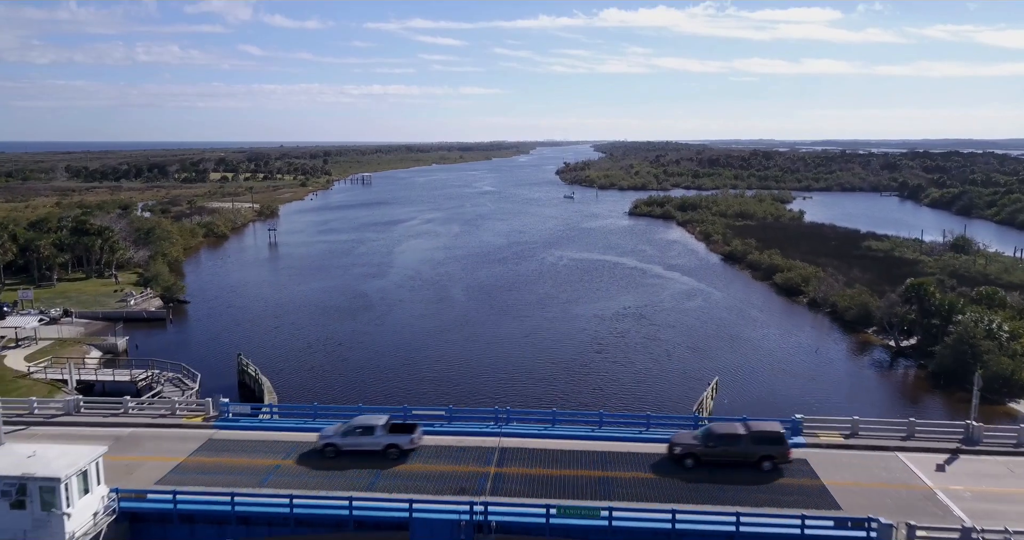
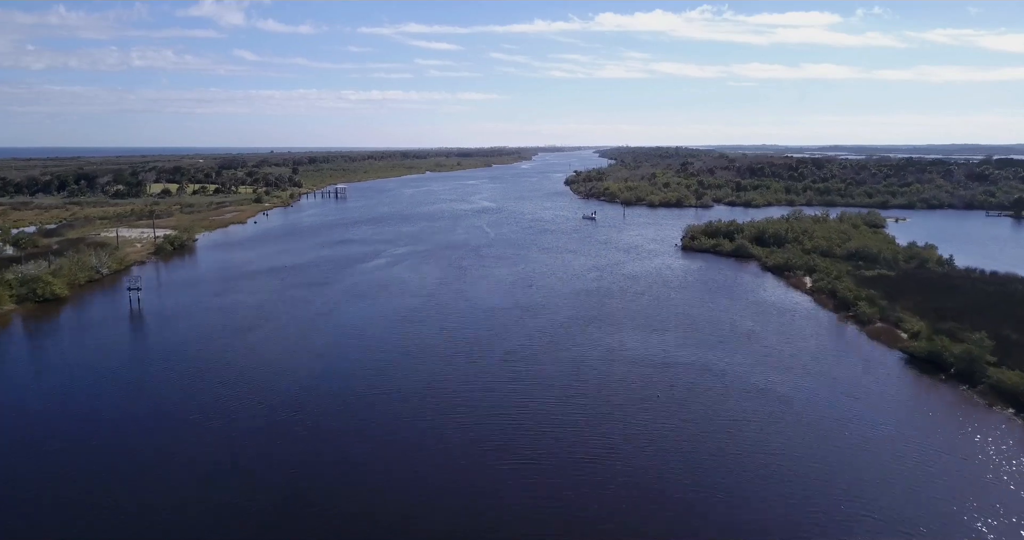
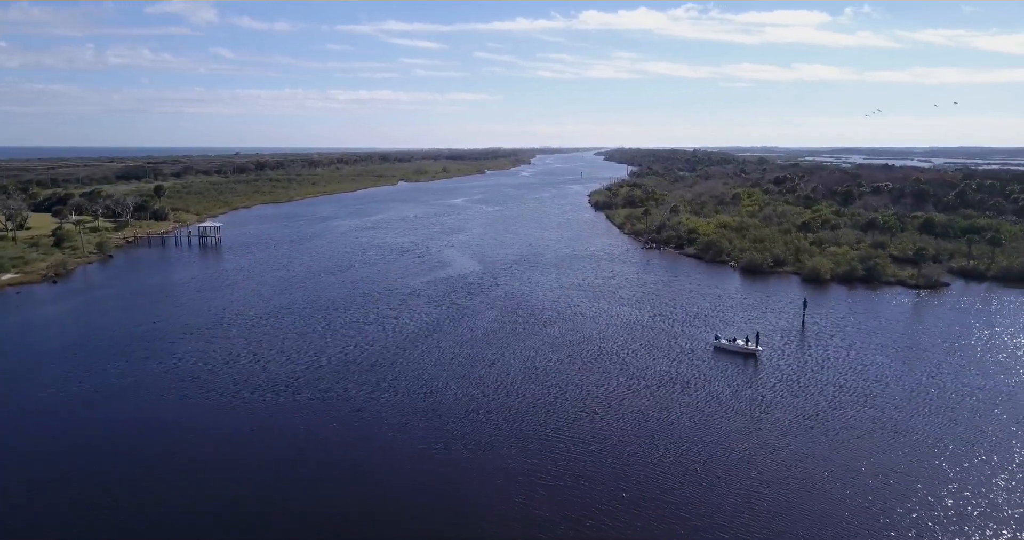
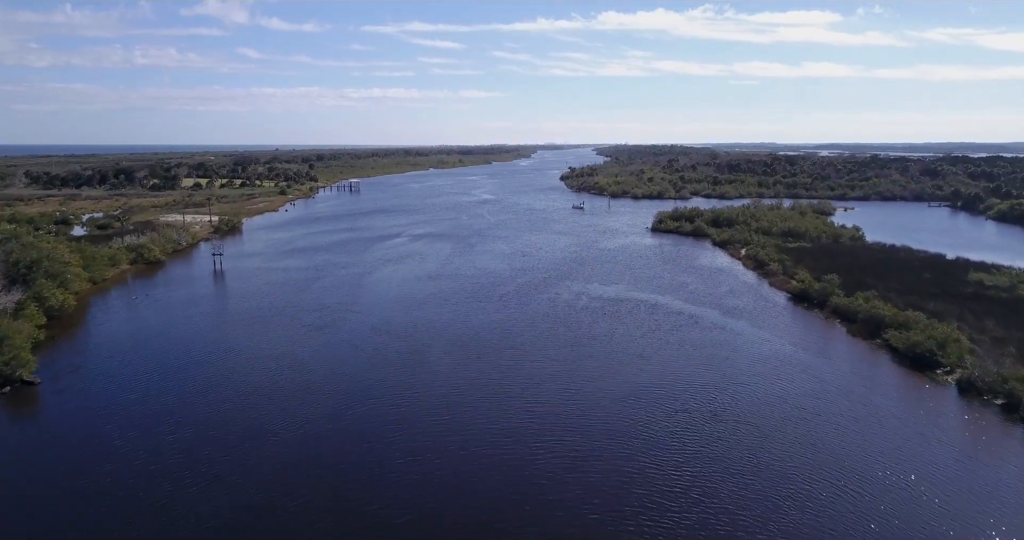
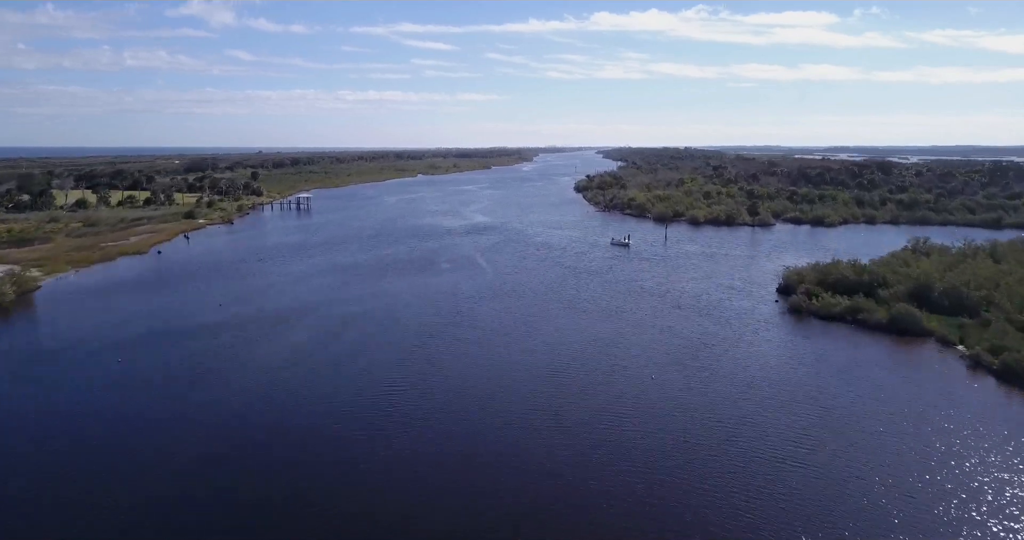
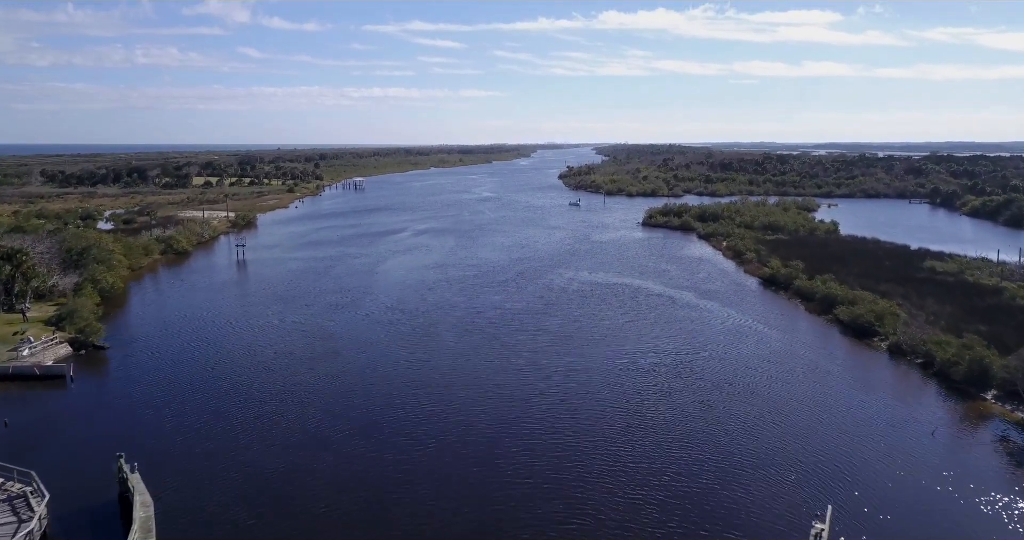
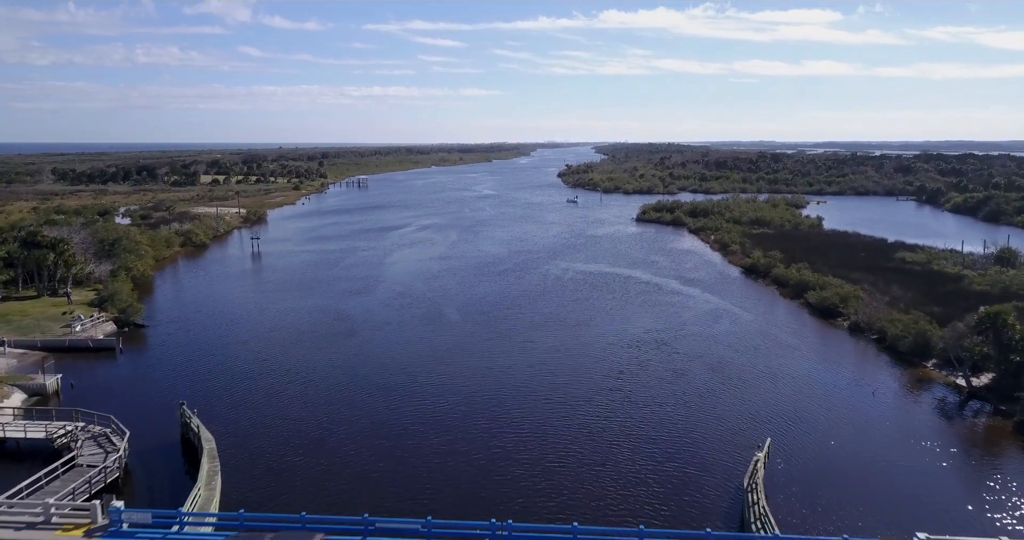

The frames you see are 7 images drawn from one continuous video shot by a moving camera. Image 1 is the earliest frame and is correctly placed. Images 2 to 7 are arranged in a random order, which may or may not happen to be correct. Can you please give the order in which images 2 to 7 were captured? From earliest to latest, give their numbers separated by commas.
7, 6, 4, 2, 5, 3
